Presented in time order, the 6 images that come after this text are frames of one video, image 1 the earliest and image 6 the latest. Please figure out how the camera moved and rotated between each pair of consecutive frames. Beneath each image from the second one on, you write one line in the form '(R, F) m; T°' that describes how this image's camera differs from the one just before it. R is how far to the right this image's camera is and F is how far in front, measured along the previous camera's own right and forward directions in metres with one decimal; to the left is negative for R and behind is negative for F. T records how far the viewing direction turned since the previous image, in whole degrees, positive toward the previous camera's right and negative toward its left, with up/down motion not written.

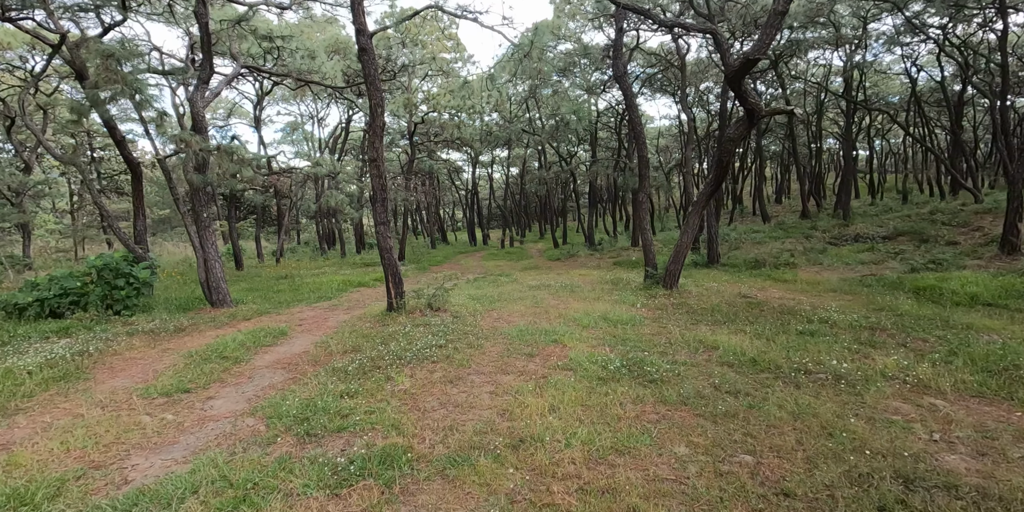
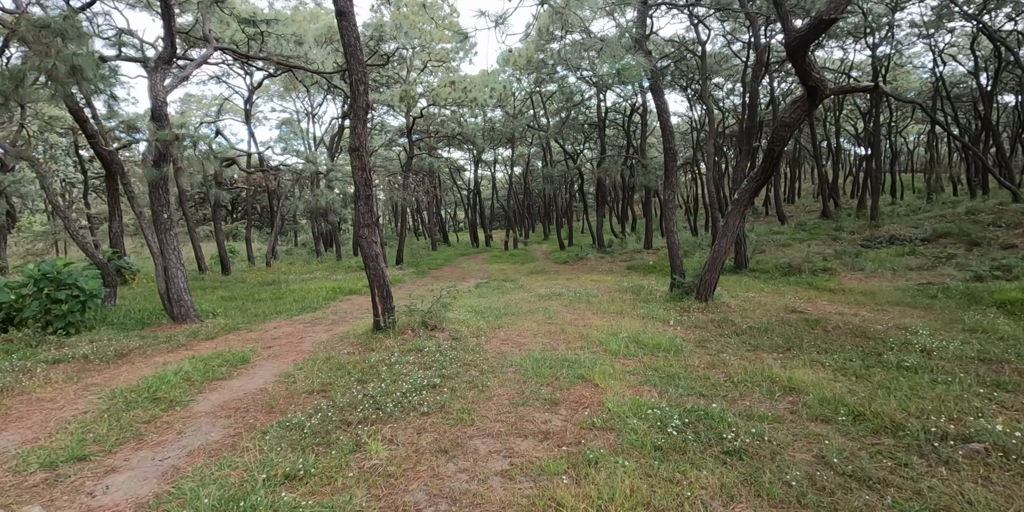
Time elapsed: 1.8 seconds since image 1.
(-0.1, +1.5) m; 0°
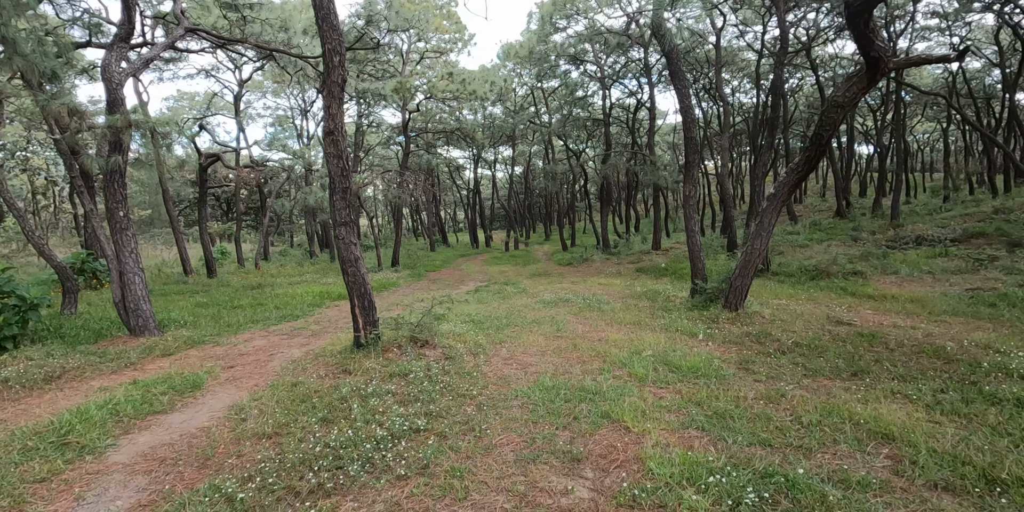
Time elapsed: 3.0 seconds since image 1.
(0.0, +1.1) m; 0°
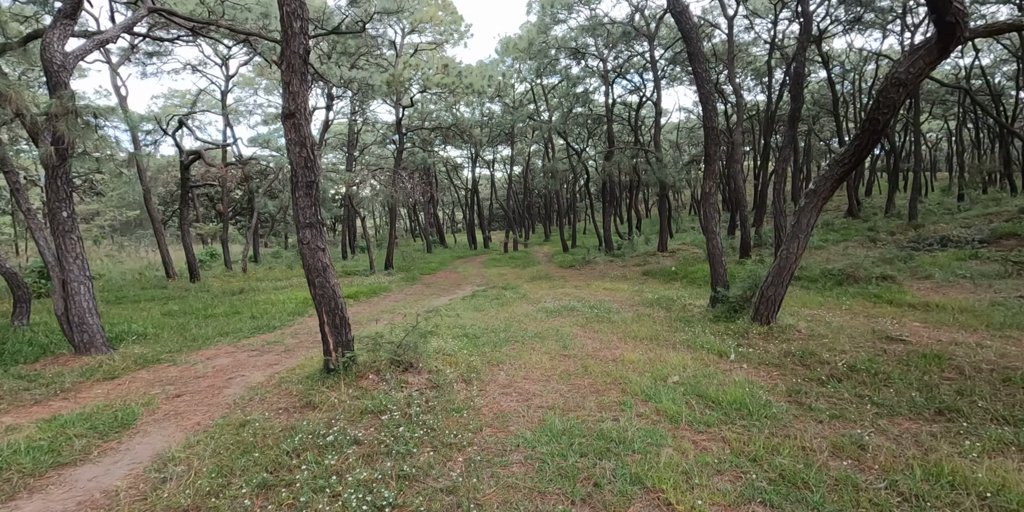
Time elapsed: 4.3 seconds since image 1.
(0.0, +1.0) m; 0°
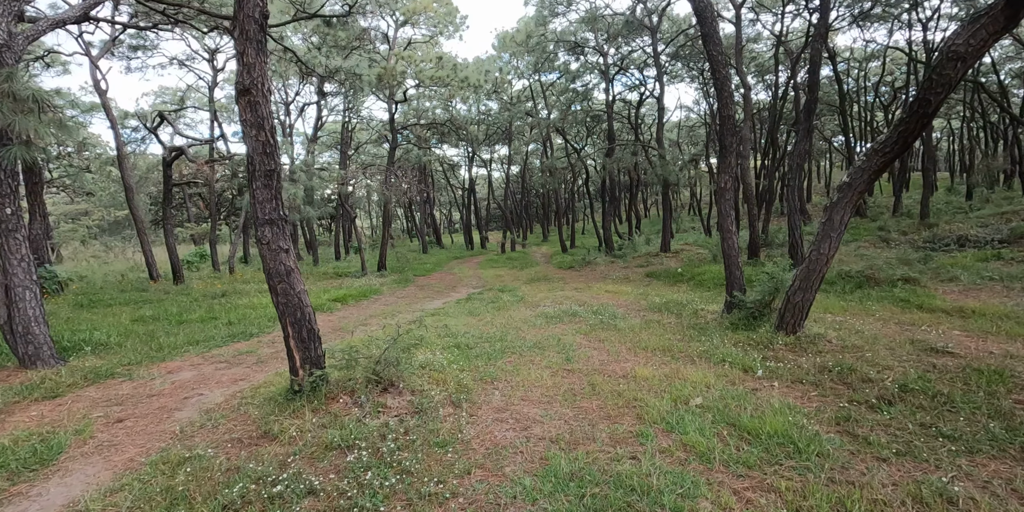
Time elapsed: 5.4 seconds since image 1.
(0.0, +0.7) m; 0°
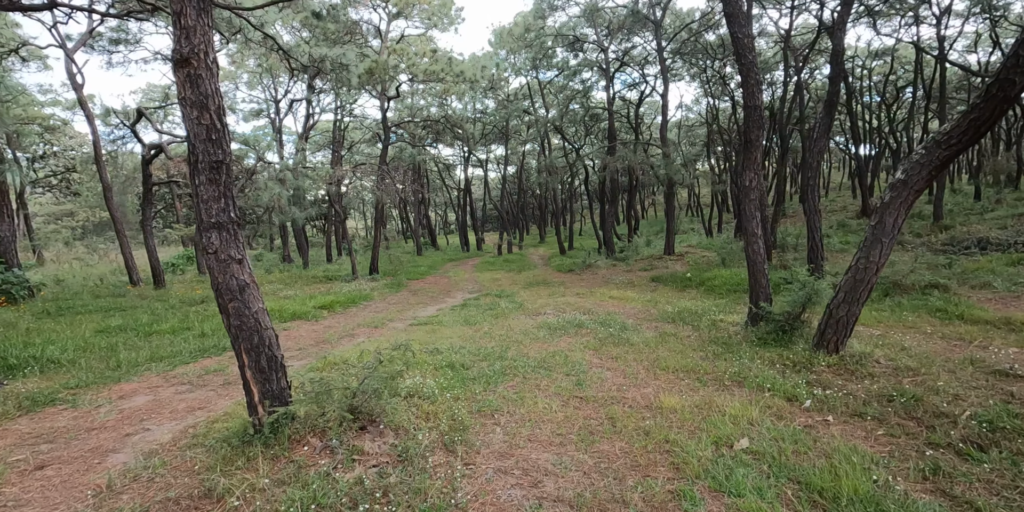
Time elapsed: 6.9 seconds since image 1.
(-0.1, +0.8) m; 0°
